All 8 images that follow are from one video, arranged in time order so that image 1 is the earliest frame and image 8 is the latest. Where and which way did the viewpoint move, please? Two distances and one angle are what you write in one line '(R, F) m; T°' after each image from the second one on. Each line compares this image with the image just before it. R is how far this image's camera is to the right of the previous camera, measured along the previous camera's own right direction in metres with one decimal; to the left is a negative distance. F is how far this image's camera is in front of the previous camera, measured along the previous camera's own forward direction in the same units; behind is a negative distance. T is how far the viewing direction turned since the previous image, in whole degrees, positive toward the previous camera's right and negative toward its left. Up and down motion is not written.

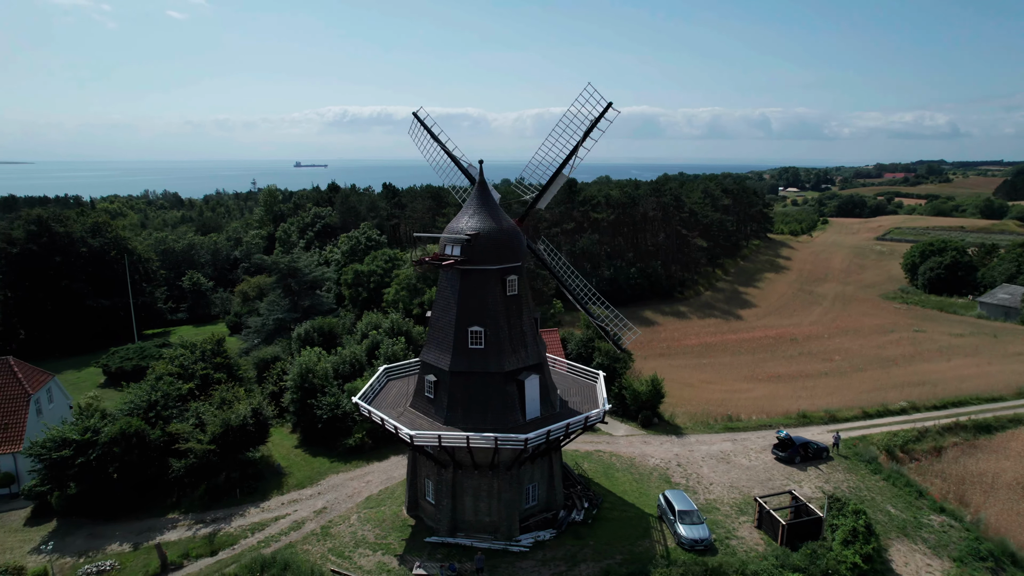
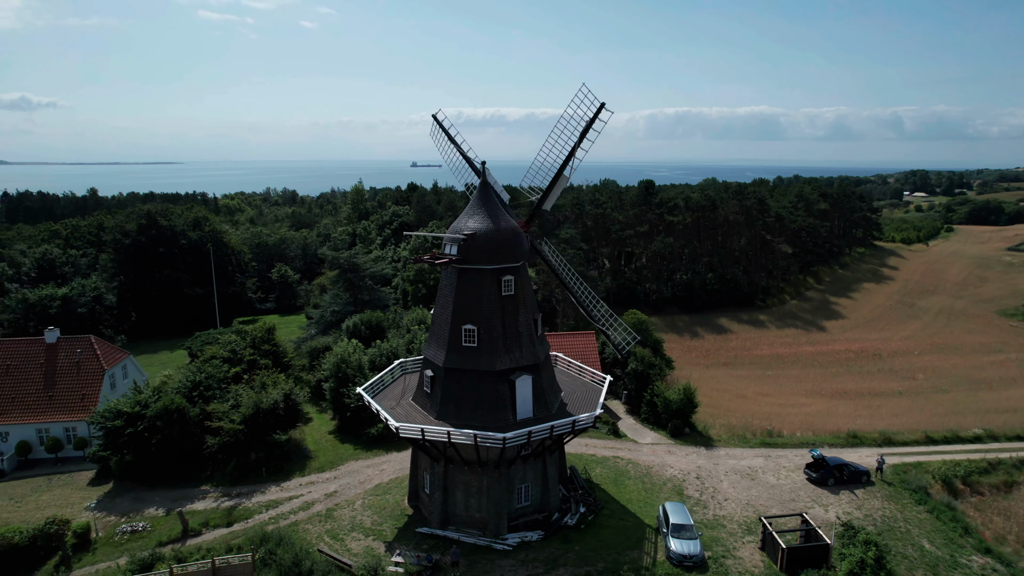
(+3.1, +0.1) m; -9°
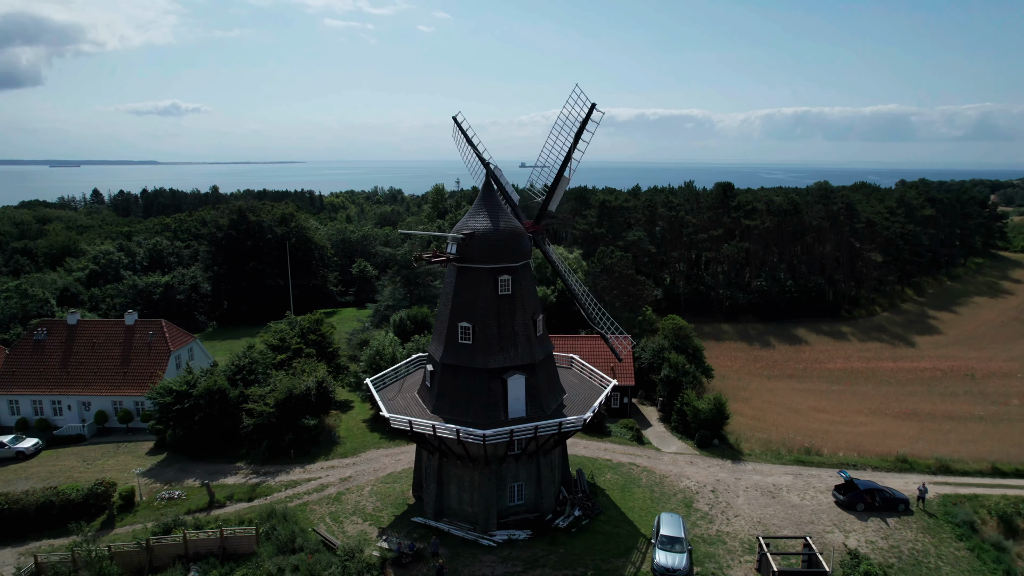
(+3.1, 0.0) m; -9°
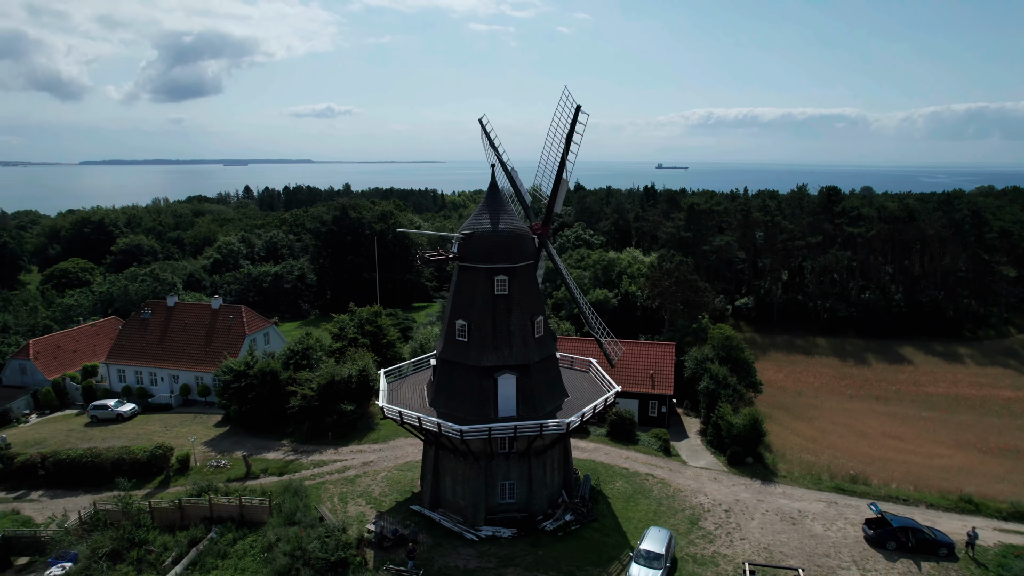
(+3.9, +0.2) m; -11°
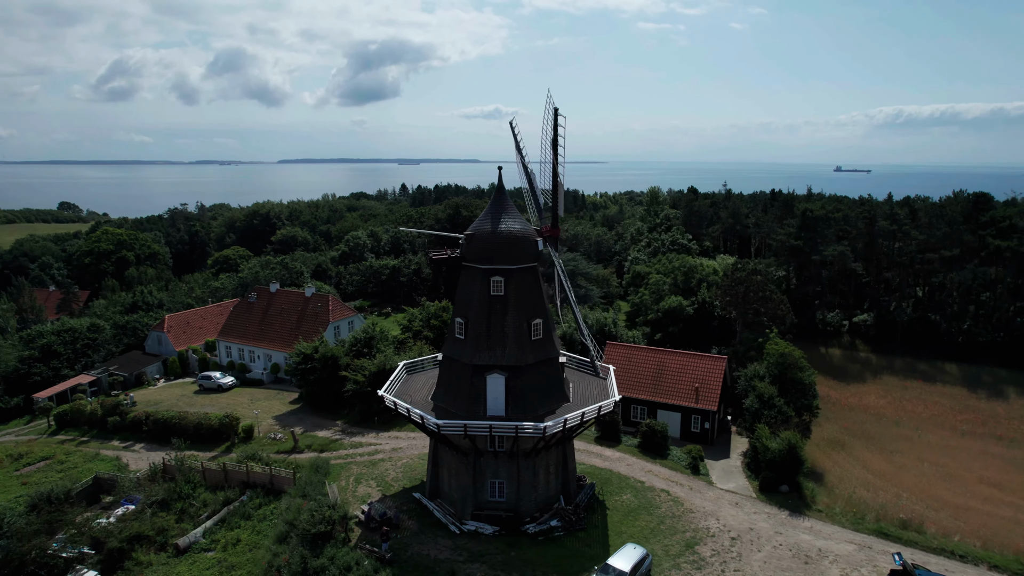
(+4.7, +0.4) m; -13°
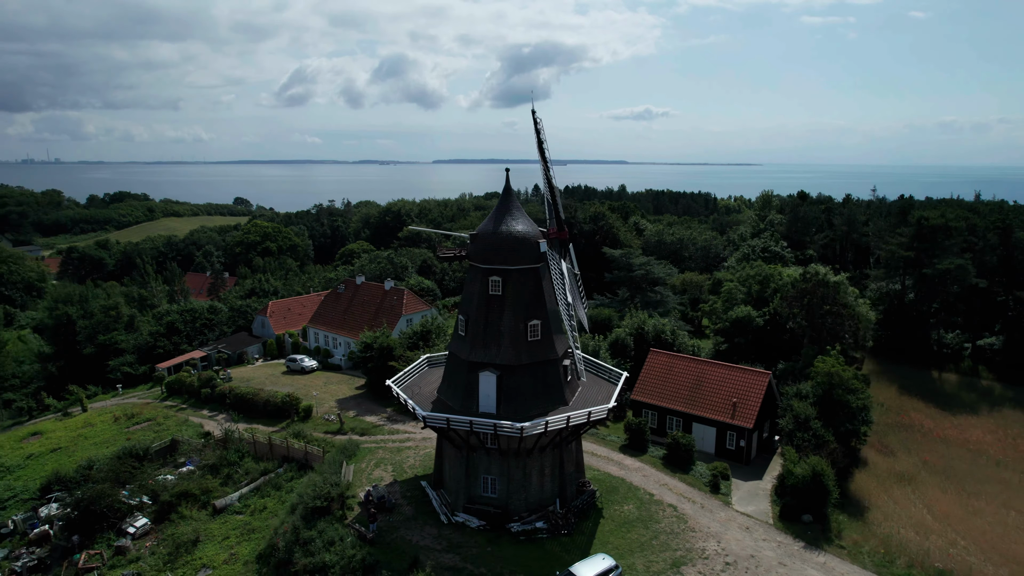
(+4.3, +0.2) m; -12°
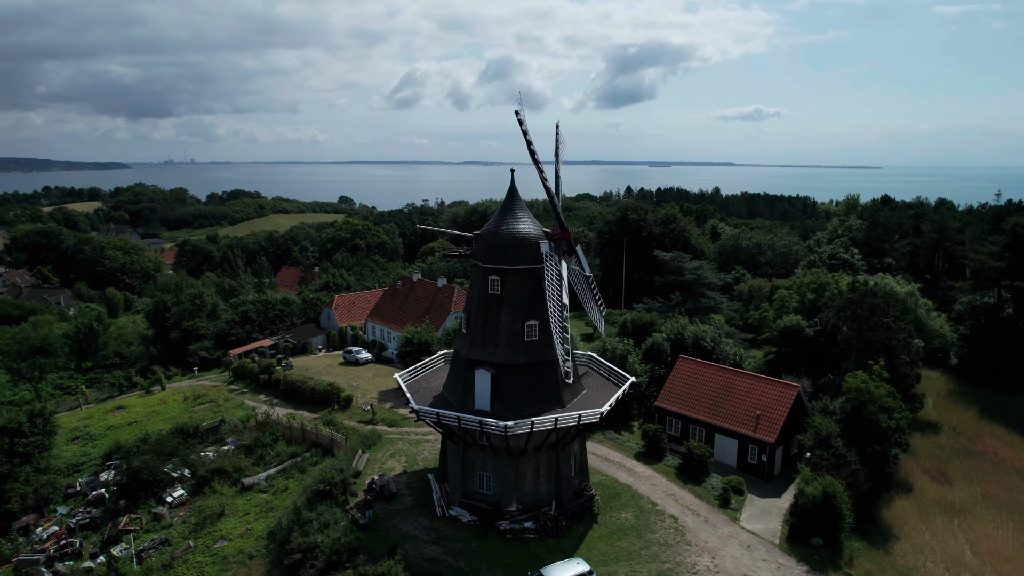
(+3.0, +0.1) m; -9°
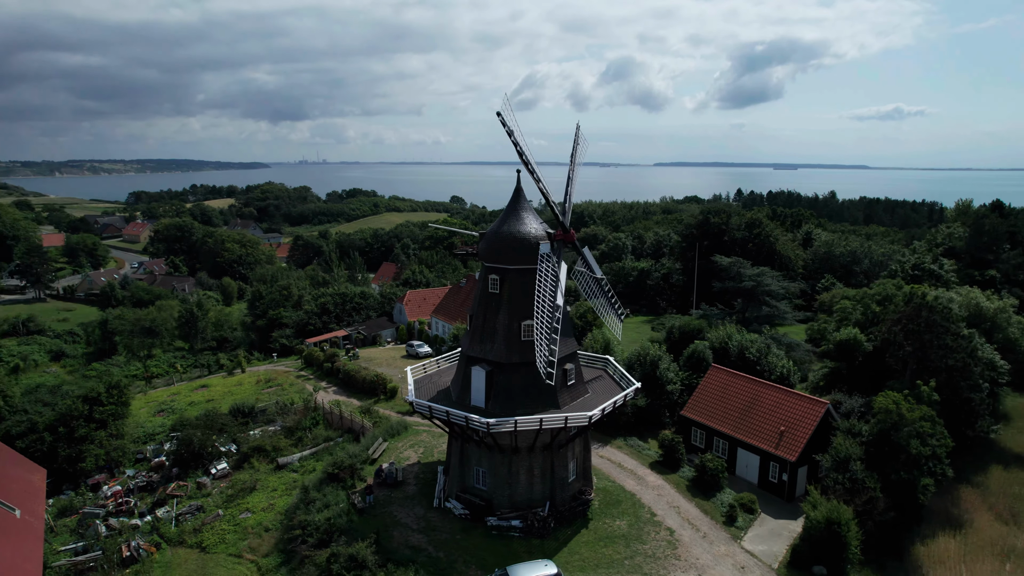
(+3.5, +0.1) m; -10°
